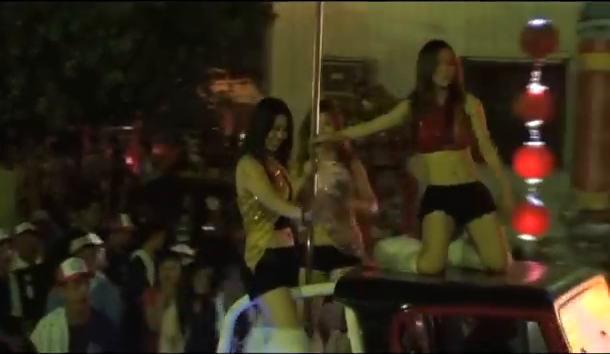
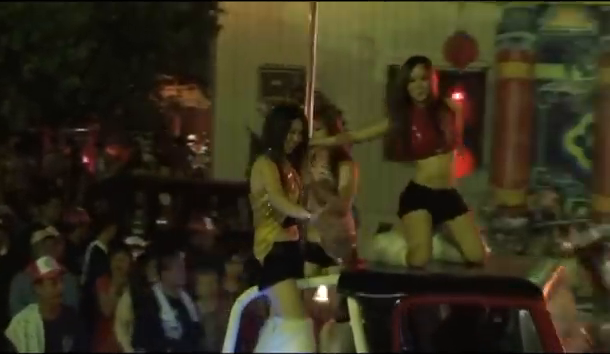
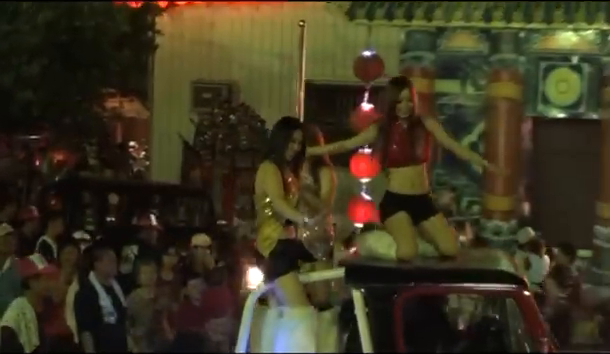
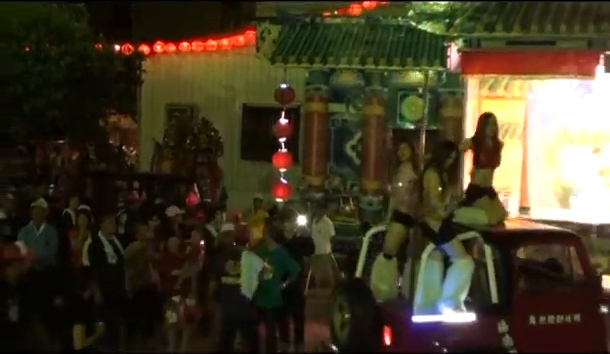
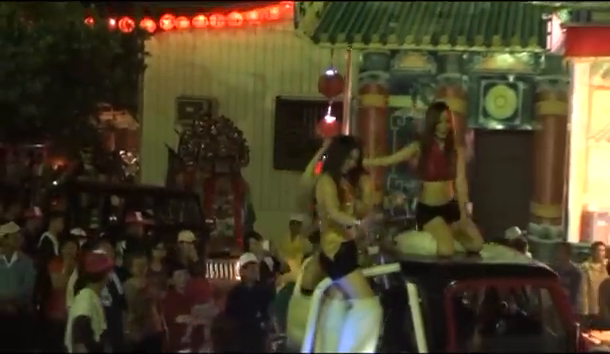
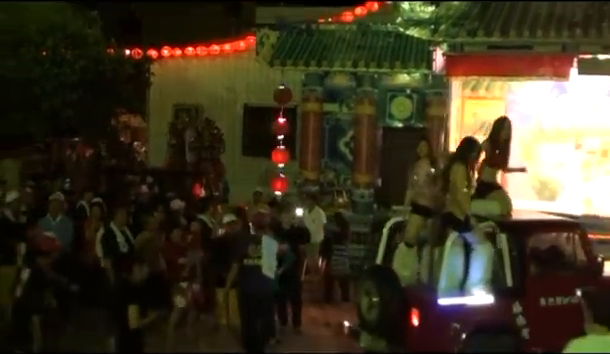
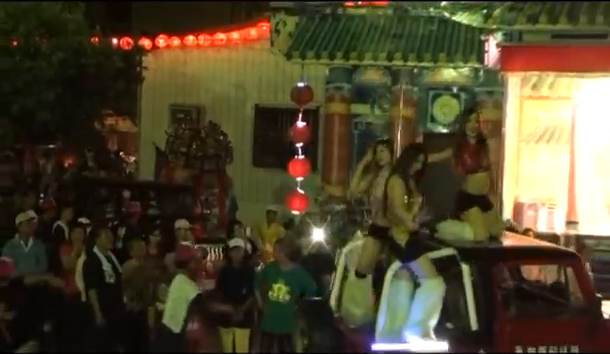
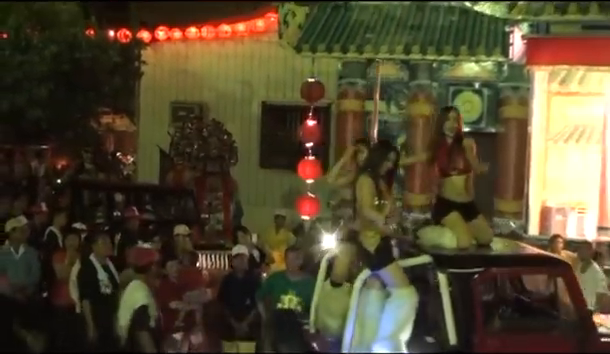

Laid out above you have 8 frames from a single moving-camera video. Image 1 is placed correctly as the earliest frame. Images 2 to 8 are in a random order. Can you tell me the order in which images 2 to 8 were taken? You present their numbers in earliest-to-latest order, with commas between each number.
2, 3, 5, 8, 7, 4, 6
